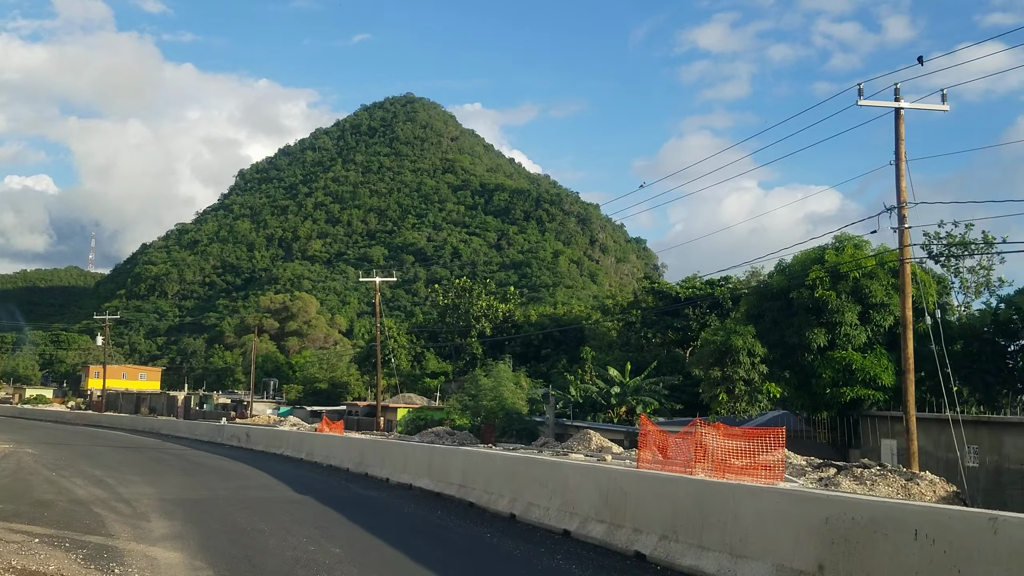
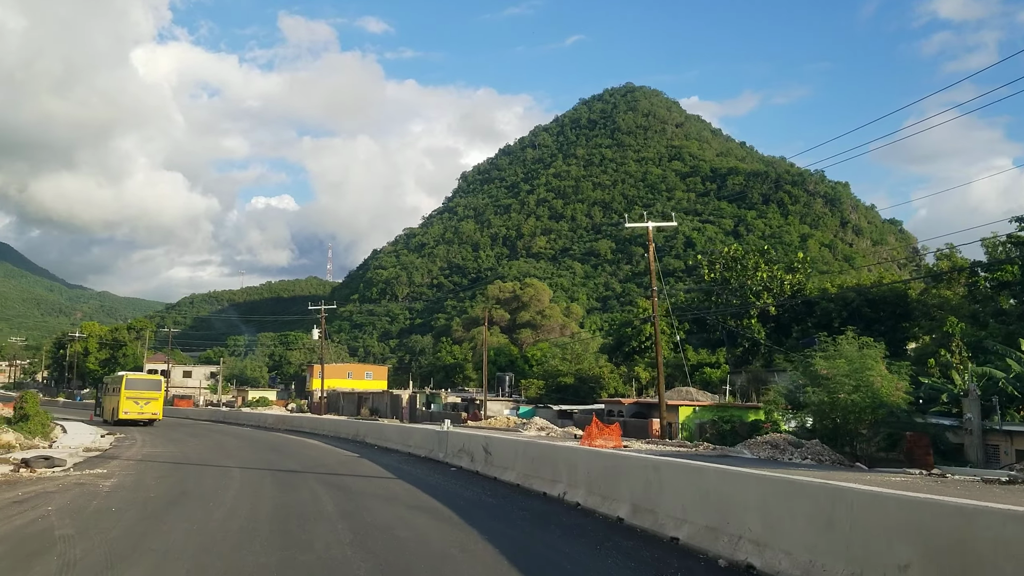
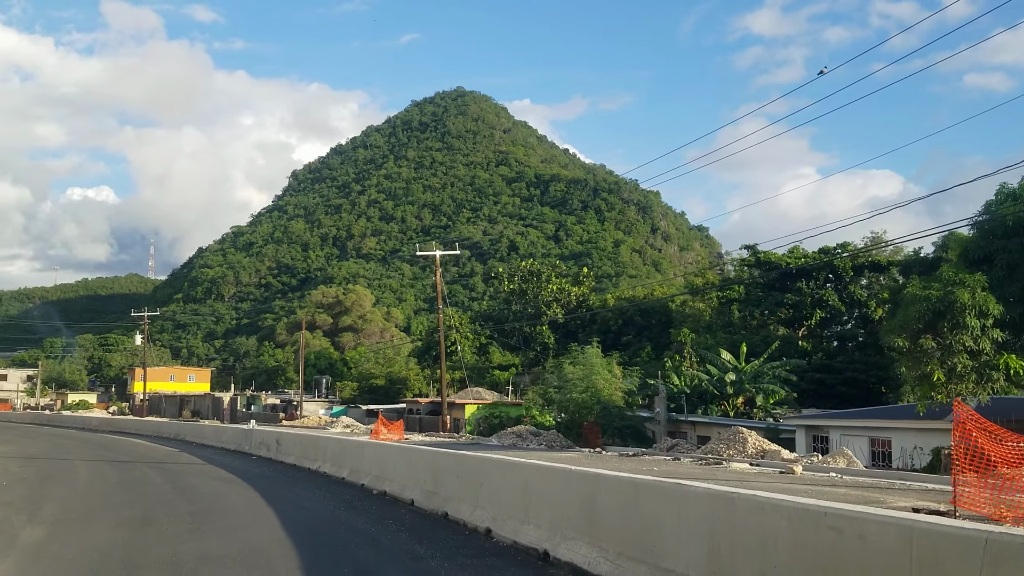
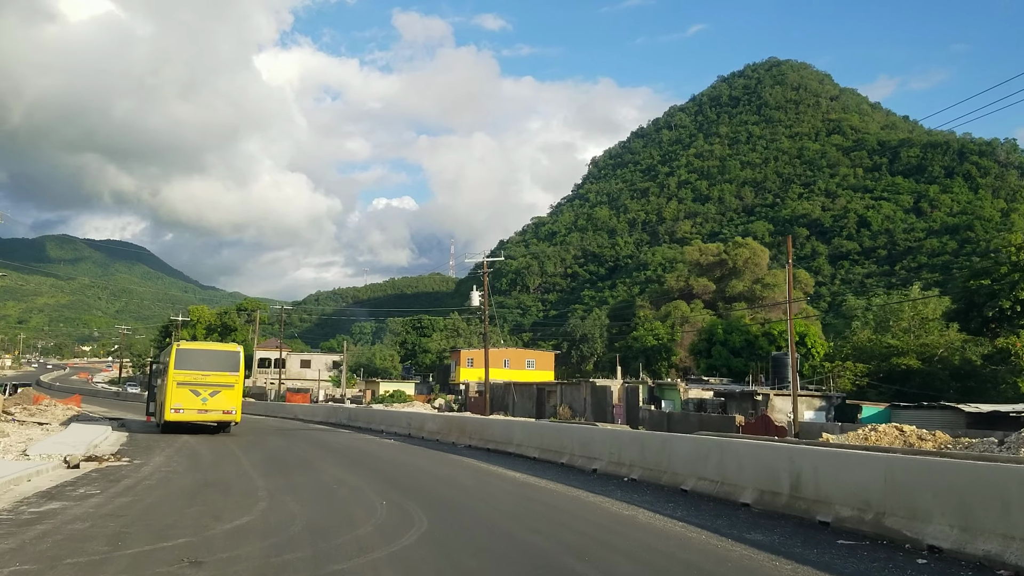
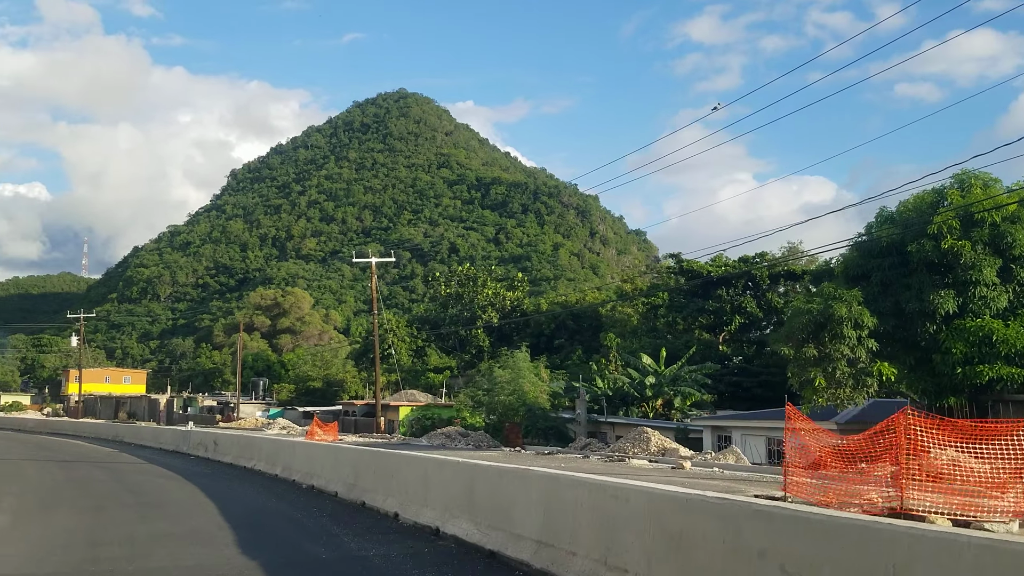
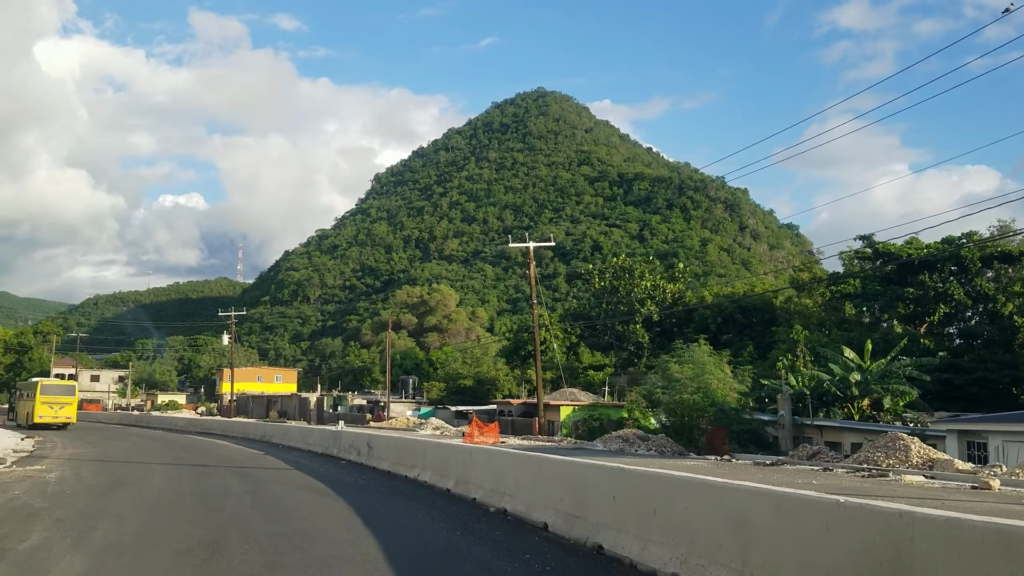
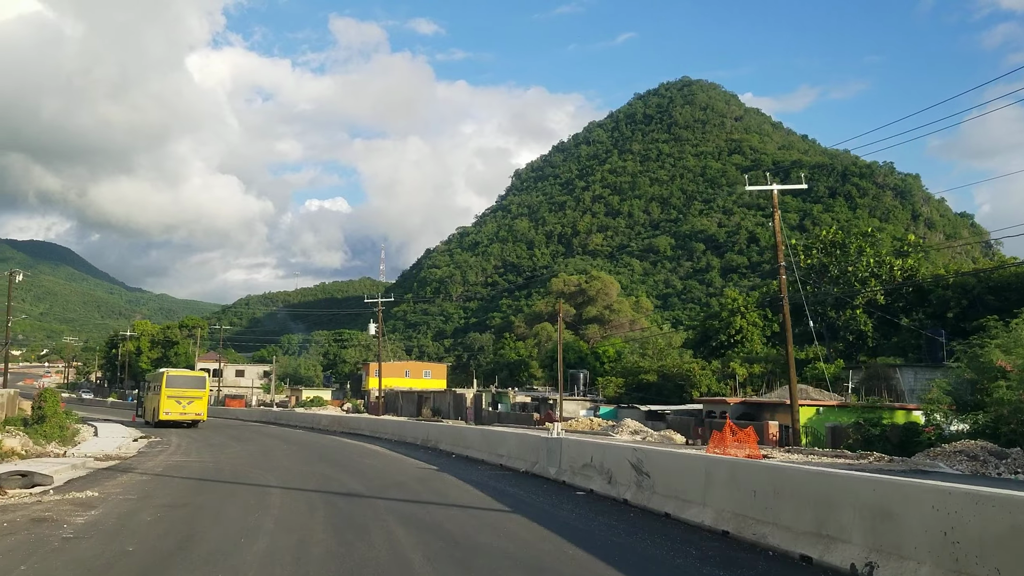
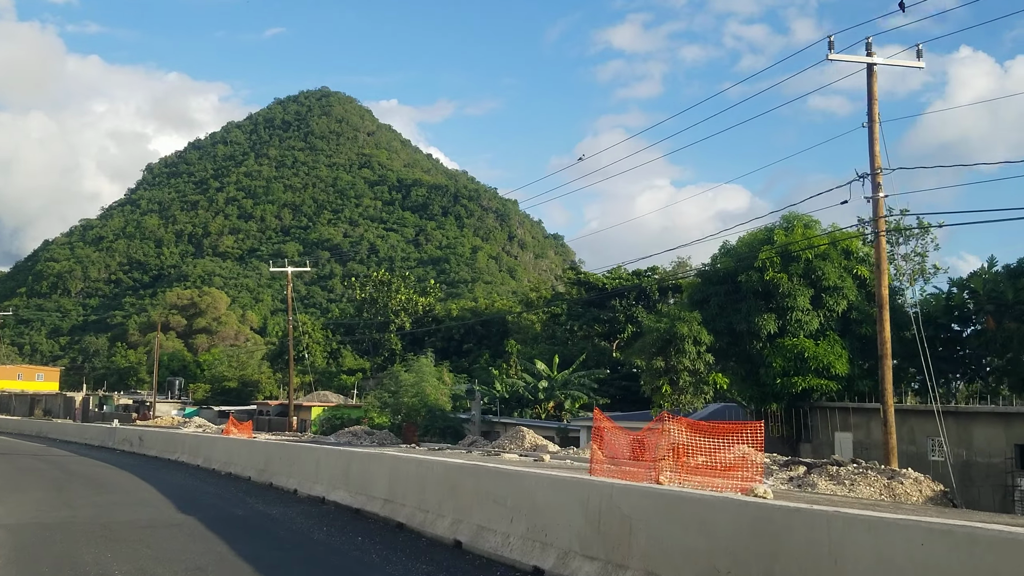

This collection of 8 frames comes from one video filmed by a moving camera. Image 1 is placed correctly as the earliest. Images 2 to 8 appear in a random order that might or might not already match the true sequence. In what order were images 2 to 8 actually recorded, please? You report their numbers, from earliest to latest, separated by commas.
8, 5, 3, 6, 2, 7, 4
